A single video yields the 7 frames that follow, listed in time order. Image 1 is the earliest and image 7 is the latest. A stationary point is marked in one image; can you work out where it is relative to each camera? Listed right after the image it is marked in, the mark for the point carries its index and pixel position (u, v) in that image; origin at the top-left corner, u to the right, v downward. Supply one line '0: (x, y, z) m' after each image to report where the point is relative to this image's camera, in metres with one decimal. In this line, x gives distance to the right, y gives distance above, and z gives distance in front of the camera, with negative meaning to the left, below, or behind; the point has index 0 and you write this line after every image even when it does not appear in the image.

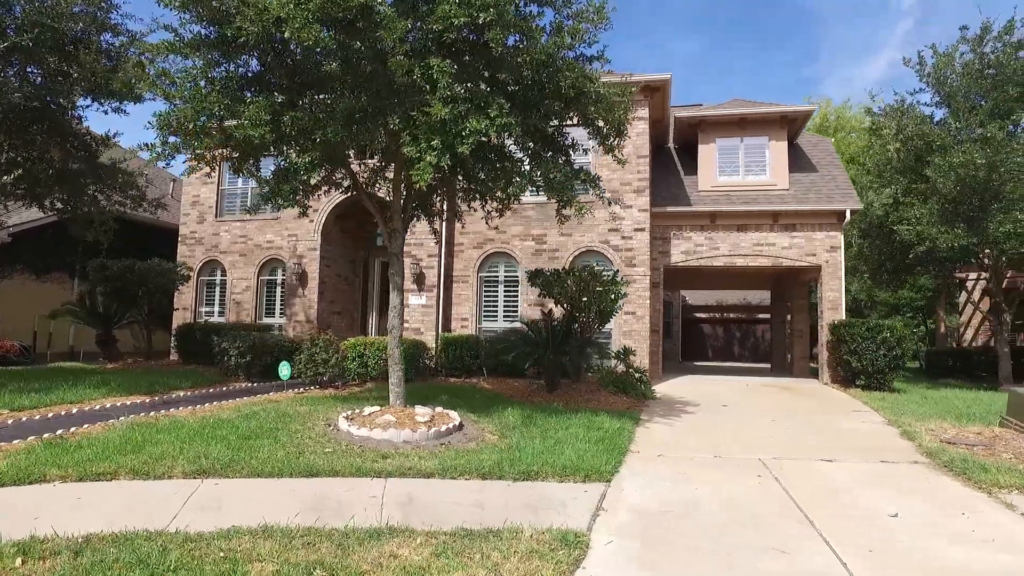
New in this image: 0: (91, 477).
0: (-3.9, -1.8, +5.7) m
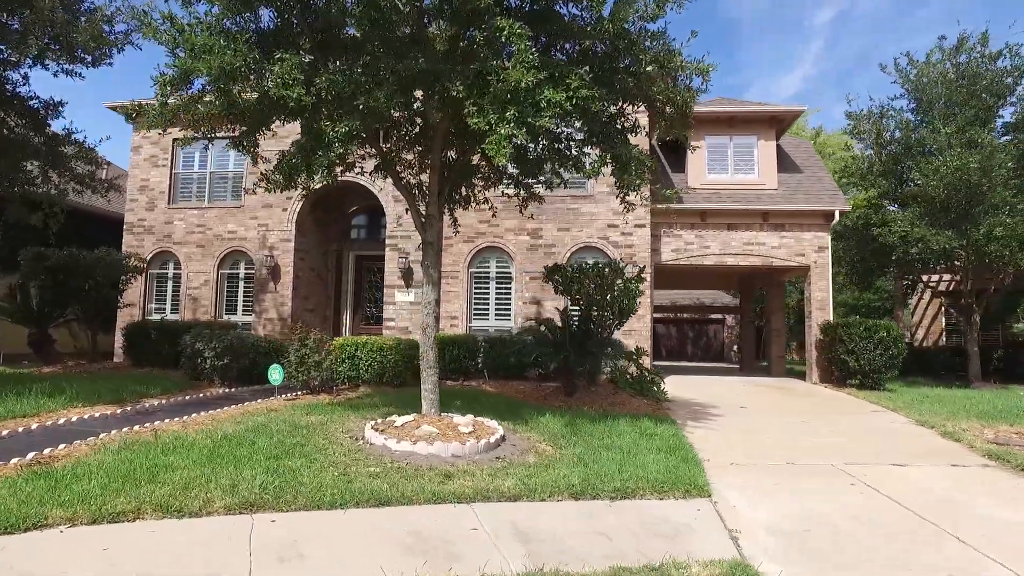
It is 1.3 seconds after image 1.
0: (-2.9, -1.7, +4.5) m
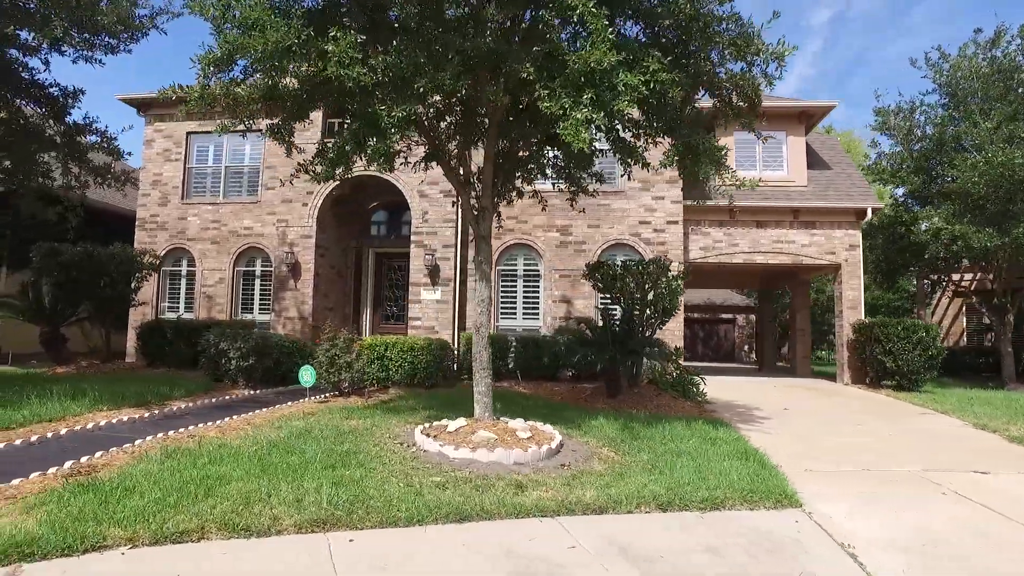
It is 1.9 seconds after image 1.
0: (-2.2, -1.6, +4.1) m
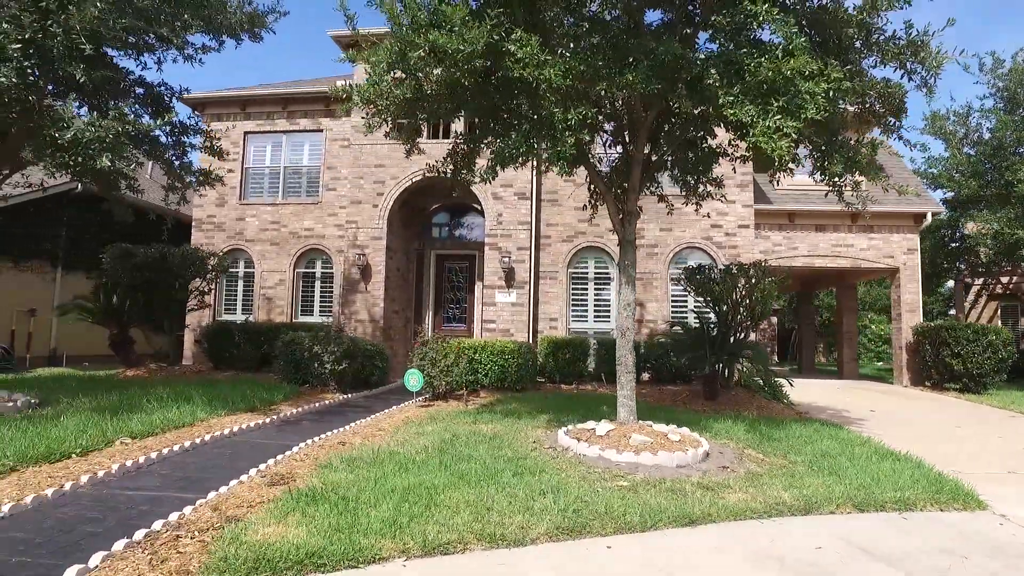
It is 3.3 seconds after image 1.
0: (-0.5, -1.7, +4.0) m
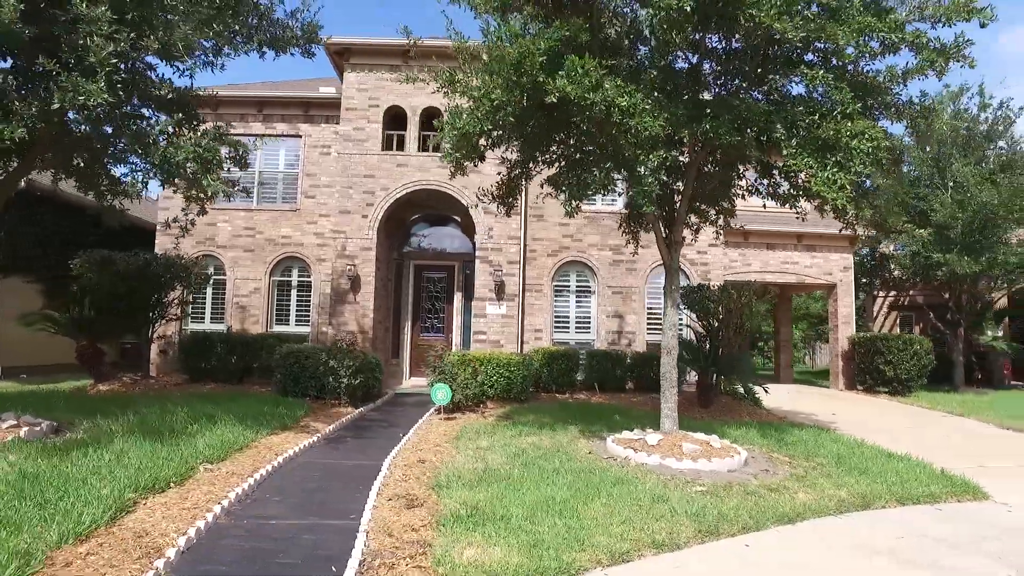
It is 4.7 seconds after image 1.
0: (+0.7, -1.9, +4.5) m
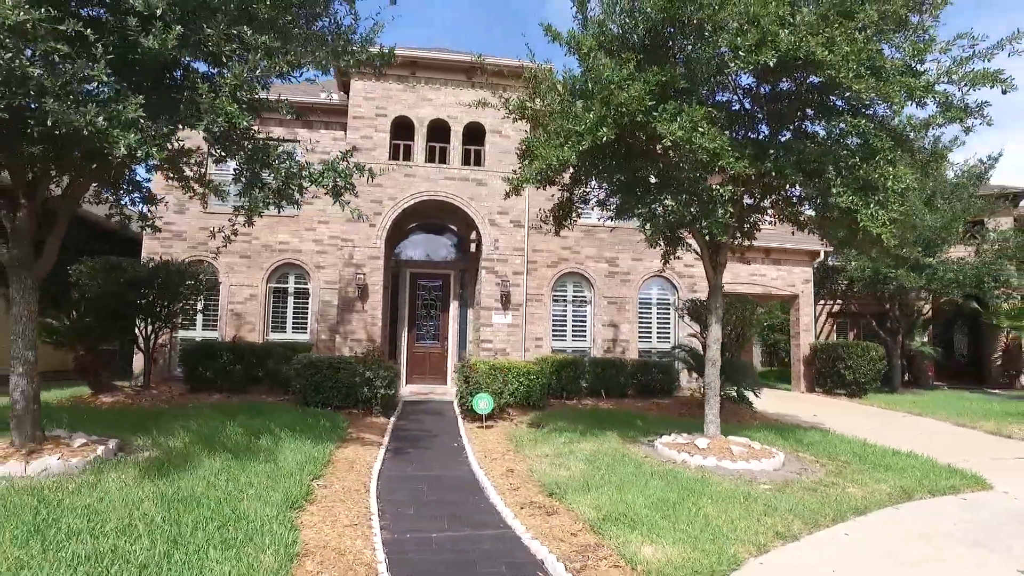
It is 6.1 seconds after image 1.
0: (+2.0, -2.2, +5.1) m
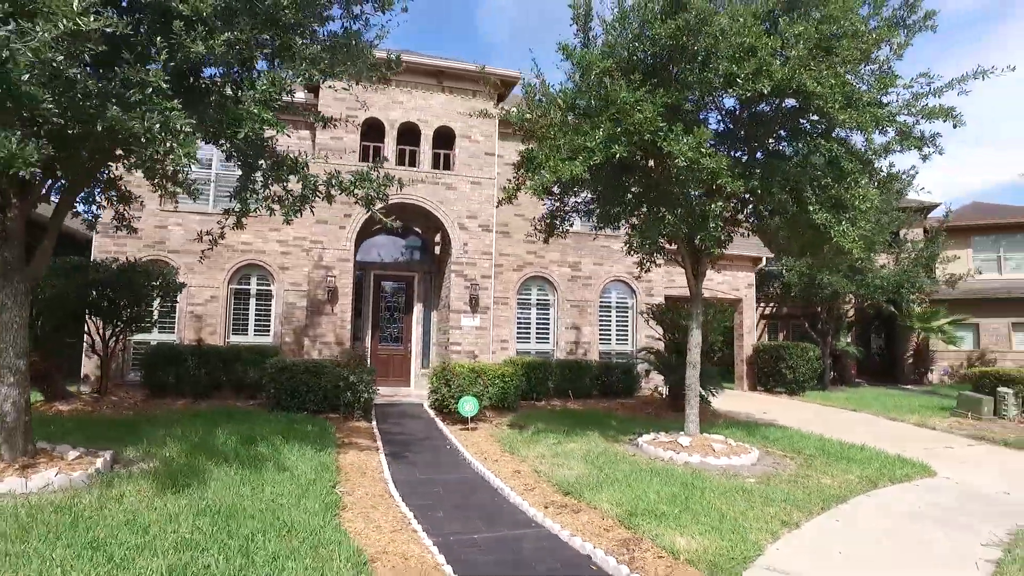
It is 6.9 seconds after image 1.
0: (+2.3, -2.3, +5.7) m
